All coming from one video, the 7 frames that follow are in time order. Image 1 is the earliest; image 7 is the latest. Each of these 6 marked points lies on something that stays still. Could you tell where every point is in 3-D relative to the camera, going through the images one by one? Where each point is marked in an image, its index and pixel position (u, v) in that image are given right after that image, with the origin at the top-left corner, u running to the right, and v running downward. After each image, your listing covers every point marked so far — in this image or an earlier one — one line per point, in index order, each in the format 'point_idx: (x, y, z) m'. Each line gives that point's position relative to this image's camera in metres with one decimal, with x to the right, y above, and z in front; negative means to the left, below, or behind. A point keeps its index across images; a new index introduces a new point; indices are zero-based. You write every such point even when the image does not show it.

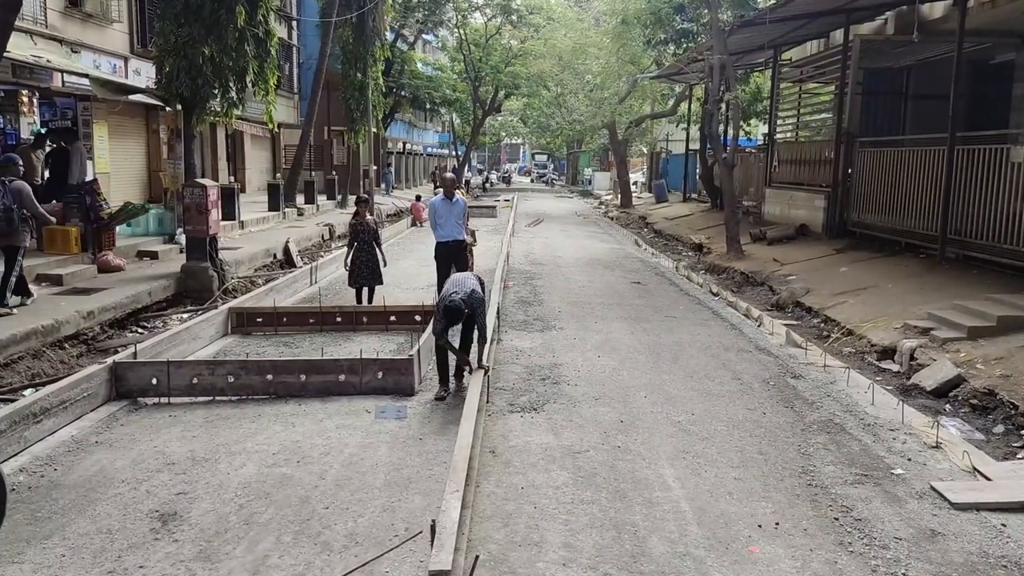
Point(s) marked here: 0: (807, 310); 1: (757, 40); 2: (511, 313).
0: (+3.7, -0.3, +10.8) m
1: (+5.0, +5.0, +17.1) m
2: (0.0, -0.3, +9.2) m
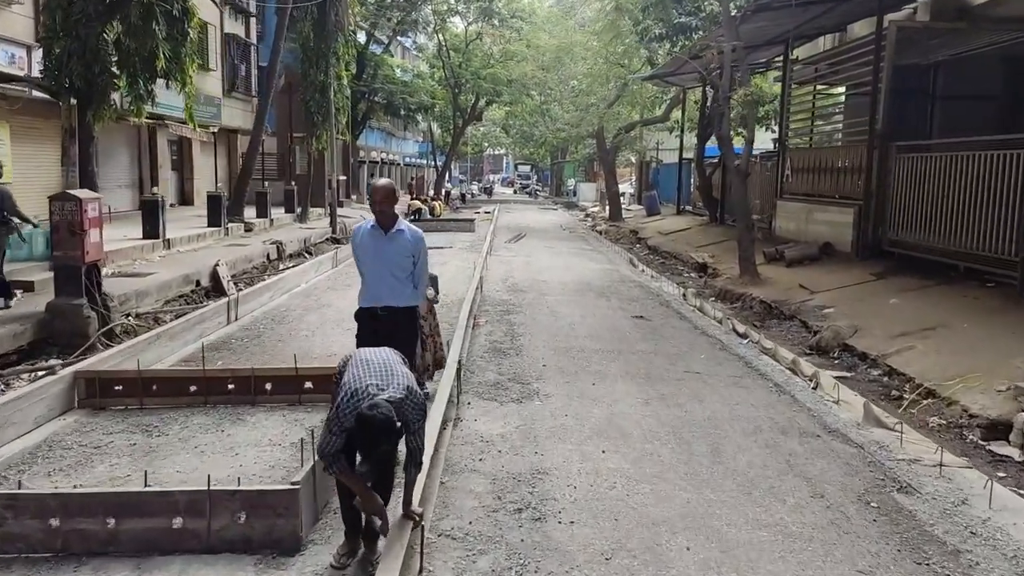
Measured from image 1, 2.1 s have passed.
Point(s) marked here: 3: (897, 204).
0: (+3.5, -0.7, +8.4) m
1: (+4.6, +4.5, +14.9) m
2: (-0.3, -0.7, +6.8) m
3: (+5.5, +1.2, +12.2) m
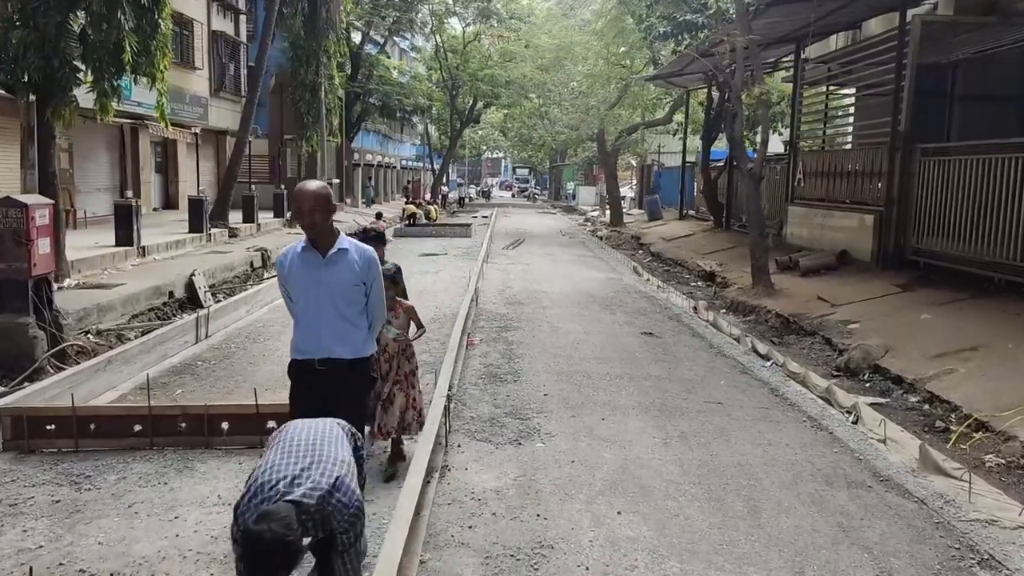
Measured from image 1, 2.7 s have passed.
0: (+3.4, -0.8, +7.6) m
1: (+4.6, +4.3, +14.1) m
2: (-0.3, -0.8, +6.0) m
3: (+5.5, +1.0, +11.4) m
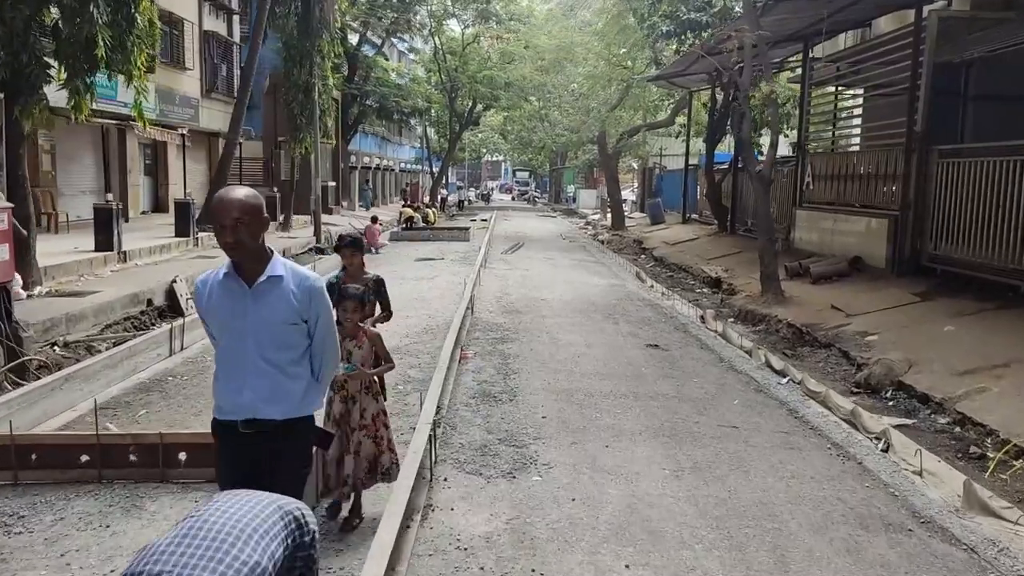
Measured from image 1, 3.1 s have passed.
0: (+3.4, -0.9, +7.1) m
1: (+4.6, +4.2, +13.5) m
2: (-0.3, -0.9, +5.5) m
3: (+5.5, +0.9, +10.9) m
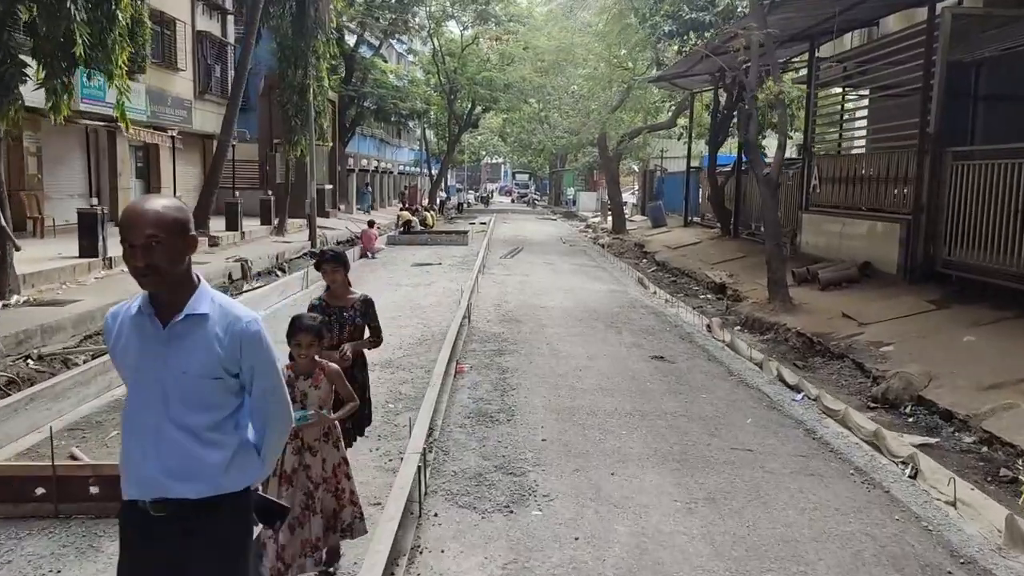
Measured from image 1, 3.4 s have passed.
0: (+3.4, -1.0, +6.7) m
1: (+4.5, +4.1, +13.2) m
2: (-0.3, -1.0, +5.1) m
3: (+5.4, +0.9, +10.5) m
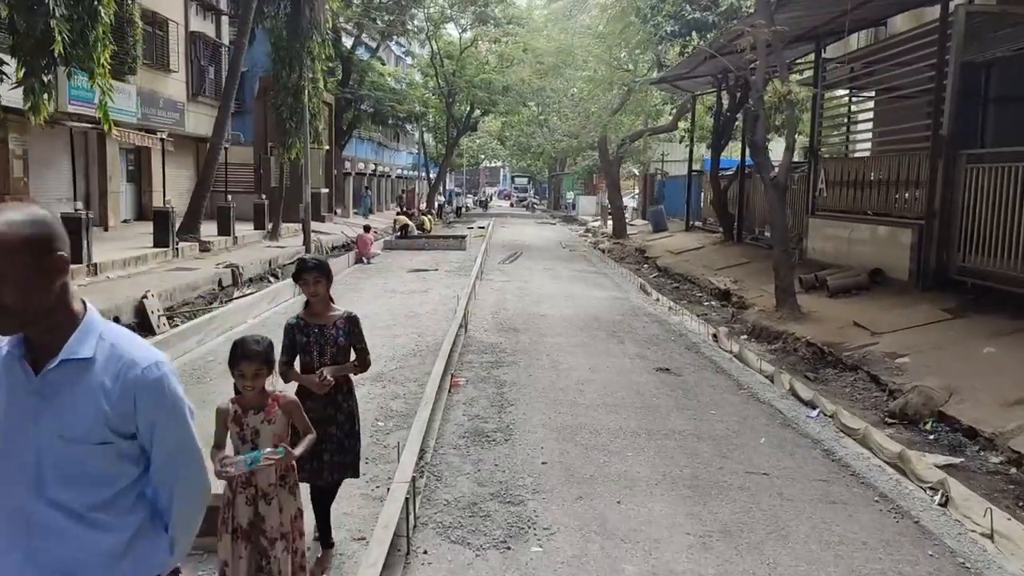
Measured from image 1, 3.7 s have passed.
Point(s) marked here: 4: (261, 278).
0: (+3.4, -1.1, +6.3) m
1: (+4.5, +4.0, +12.8) m
2: (-0.4, -1.0, +4.7) m
3: (+5.4, +0.8, +10.1) m
4: (-4.2, +0.2, +14.2) m
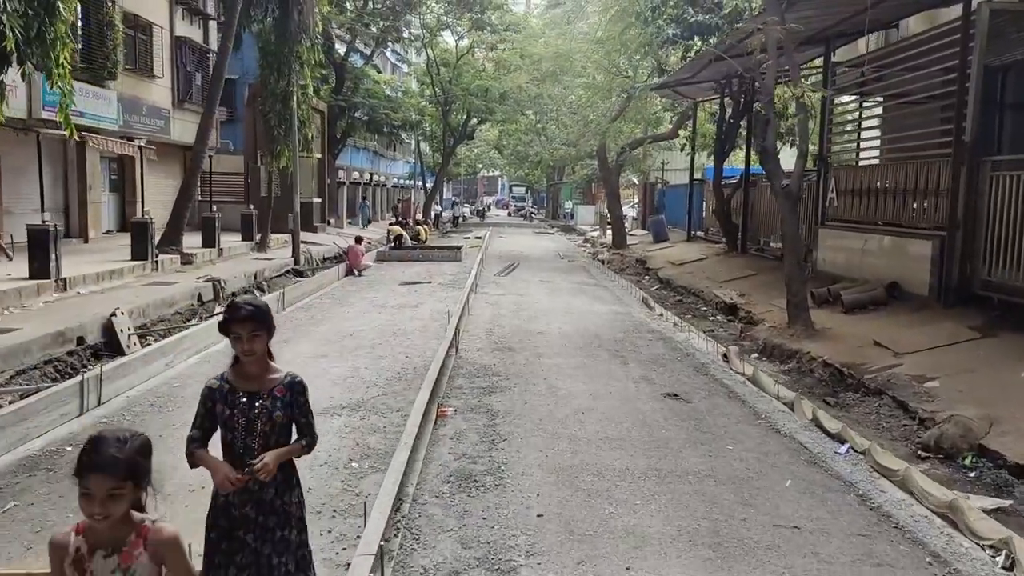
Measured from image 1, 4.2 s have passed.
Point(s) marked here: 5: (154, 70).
0: (+3.3, -1.2, +5.6) m
1: (+4.5, +3.8, +12.2) m
2: (-0.4, -1.1, +4.0) m
3: (+5.4, +0.6, +9.5) m
4: (-4.3, -0.1, +13.5) m
5: (-7.4, +4.5, +17.5) m
